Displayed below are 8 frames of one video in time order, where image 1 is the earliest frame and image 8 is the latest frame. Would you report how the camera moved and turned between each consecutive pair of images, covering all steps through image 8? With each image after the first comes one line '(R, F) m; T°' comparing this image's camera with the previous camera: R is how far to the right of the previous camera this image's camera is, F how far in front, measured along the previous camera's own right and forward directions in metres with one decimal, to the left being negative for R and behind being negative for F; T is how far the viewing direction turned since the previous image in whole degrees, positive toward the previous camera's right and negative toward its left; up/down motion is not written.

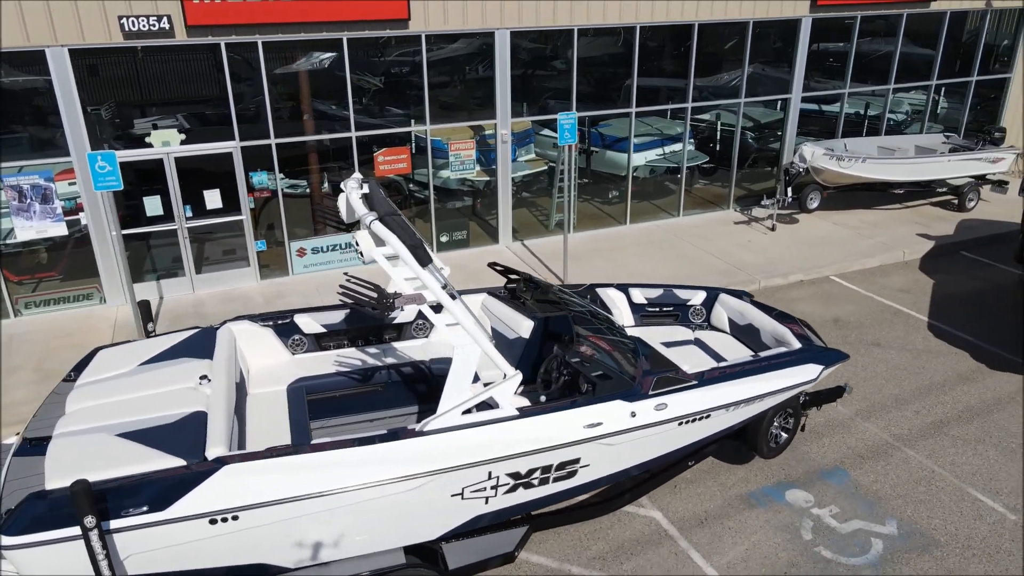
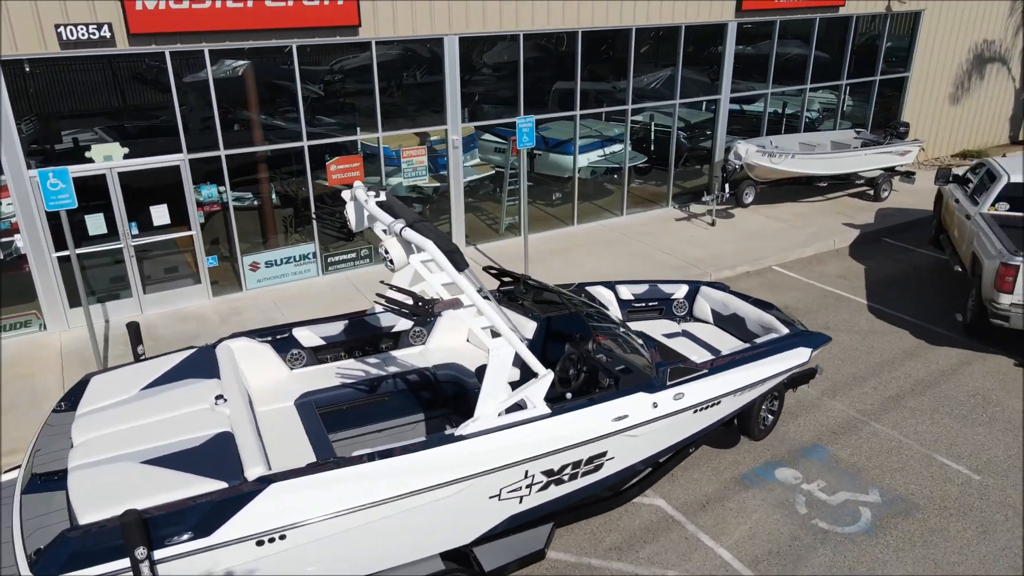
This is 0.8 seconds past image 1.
(-0.7, 0.0) m; +7°
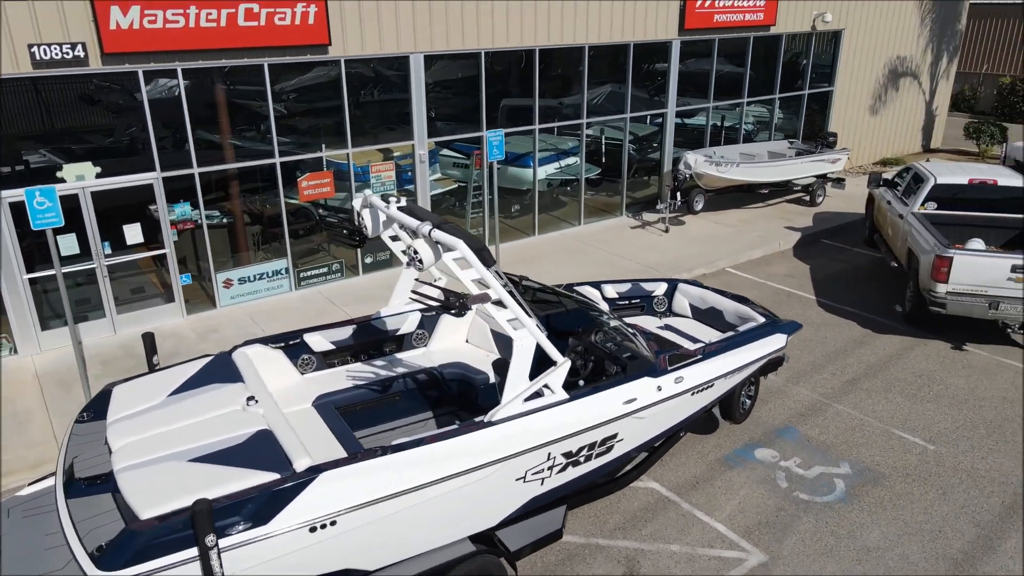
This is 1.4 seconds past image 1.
(-0.6, -0.3) m; +5°
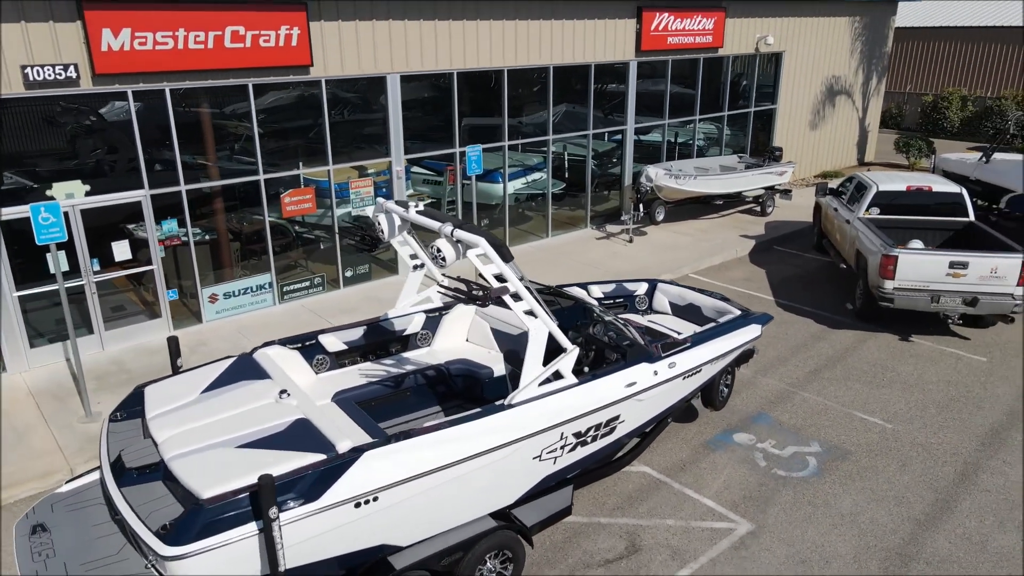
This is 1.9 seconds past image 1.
(-0.5, -0.4) m; +4°
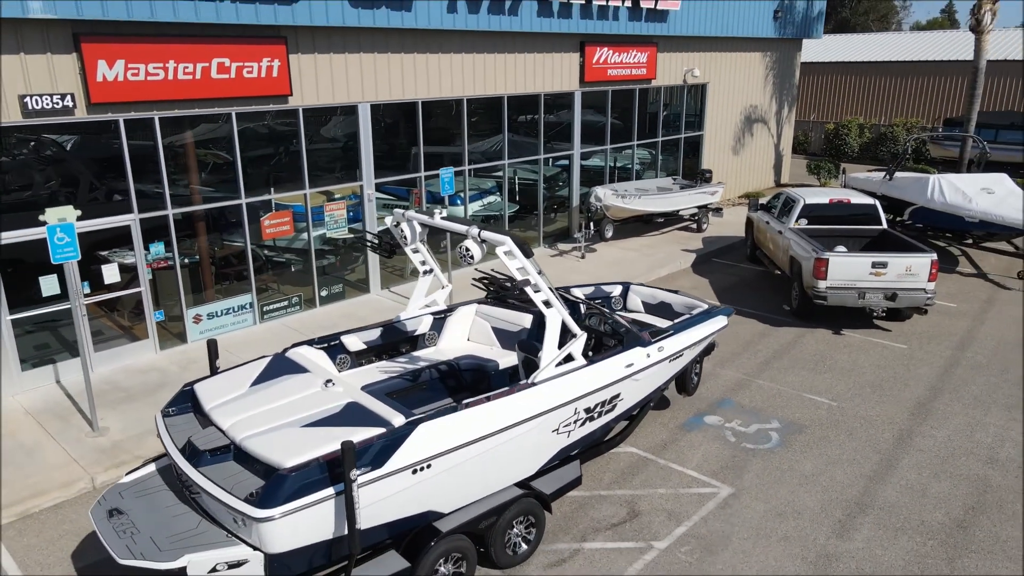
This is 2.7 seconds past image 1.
(-0.8, -0.7) m; +6°
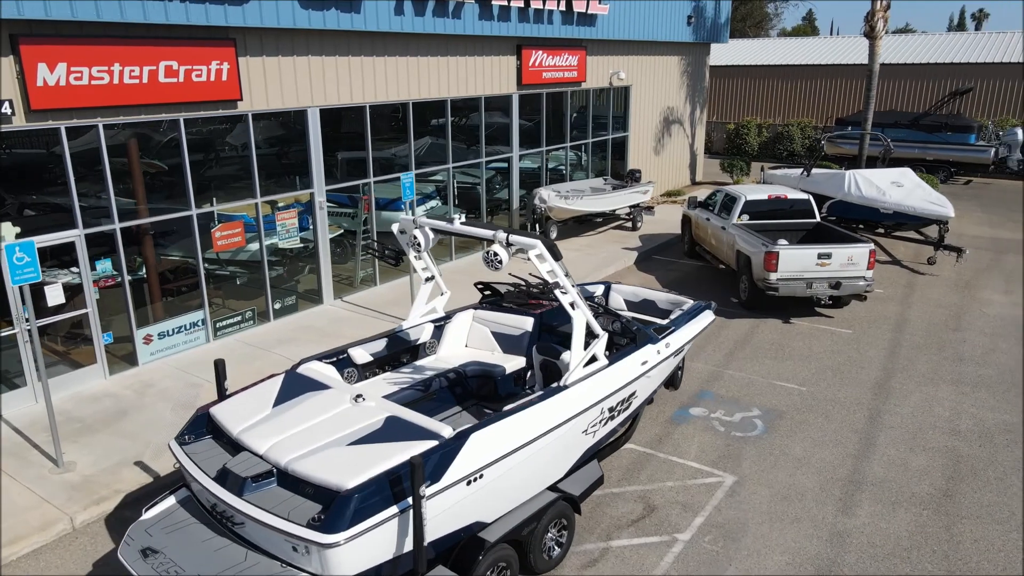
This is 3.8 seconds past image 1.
(-1.0, +0.1) m; +8°
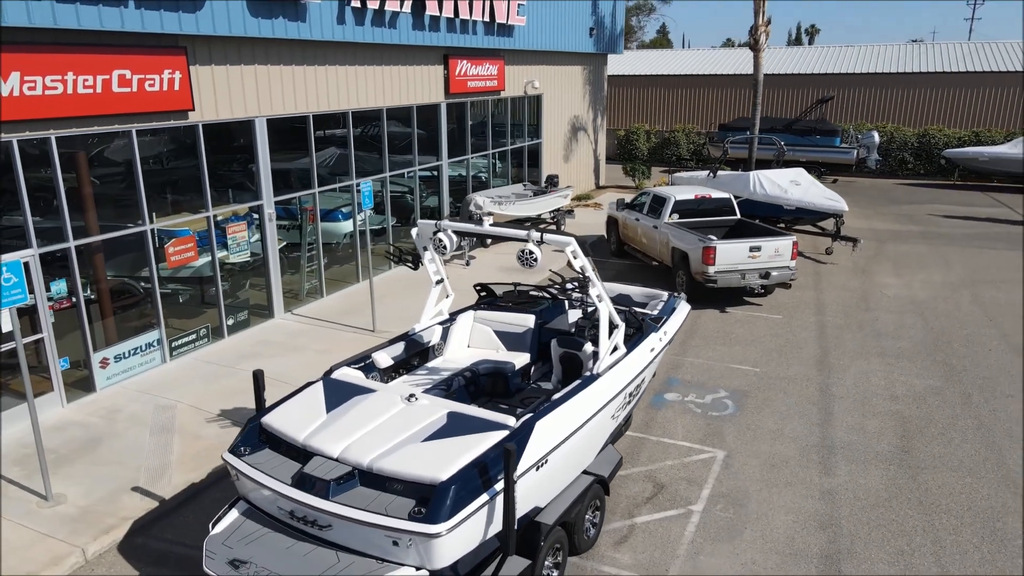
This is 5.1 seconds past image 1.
(-1.2, -0.2) m; +9°
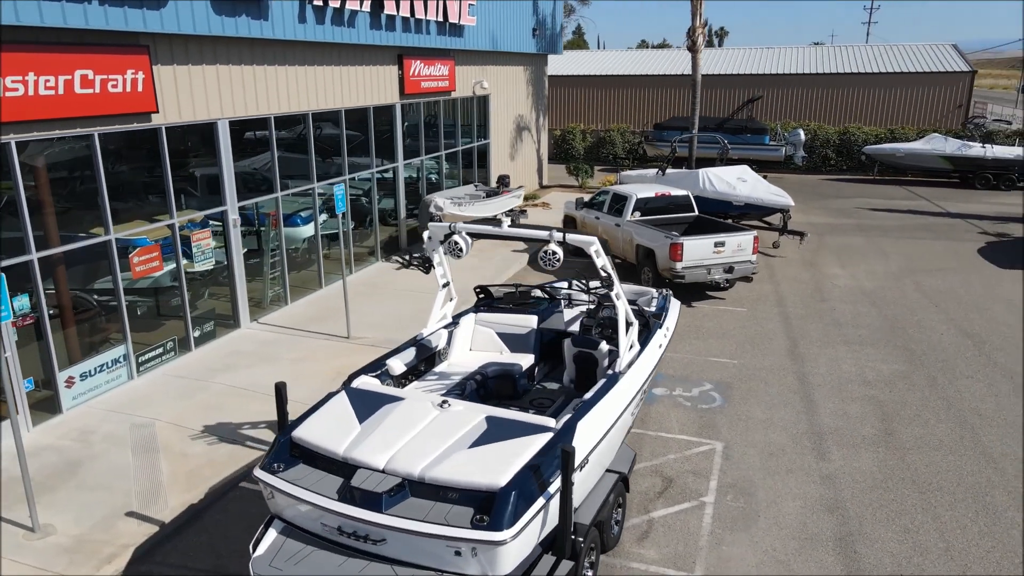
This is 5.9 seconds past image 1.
(-0.8, +0.1) m; +6°
